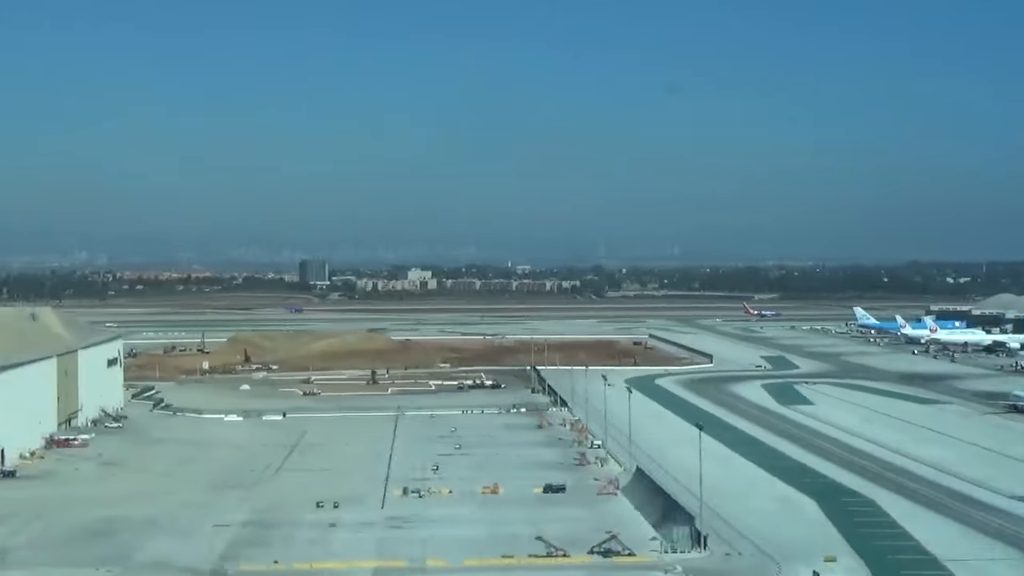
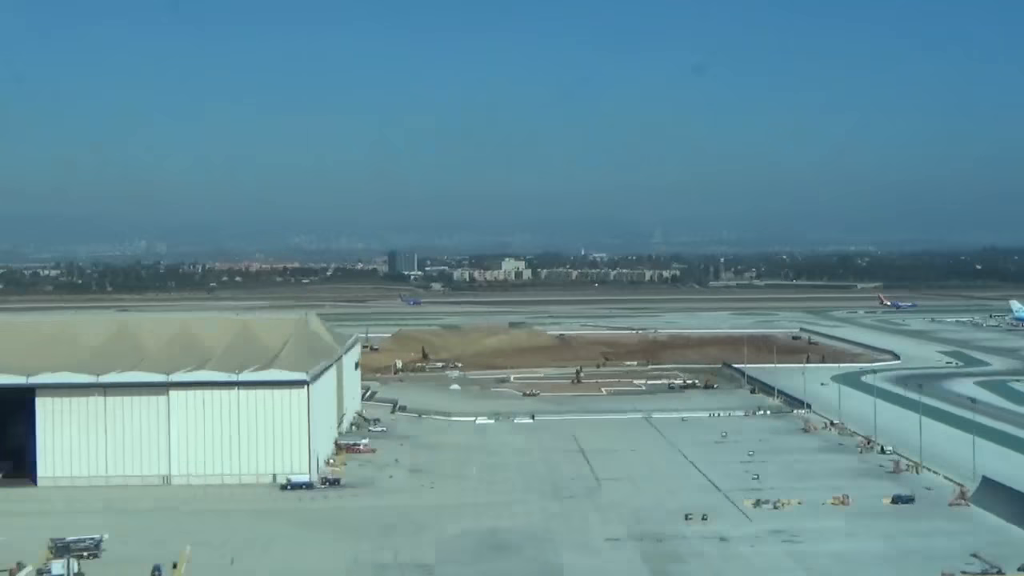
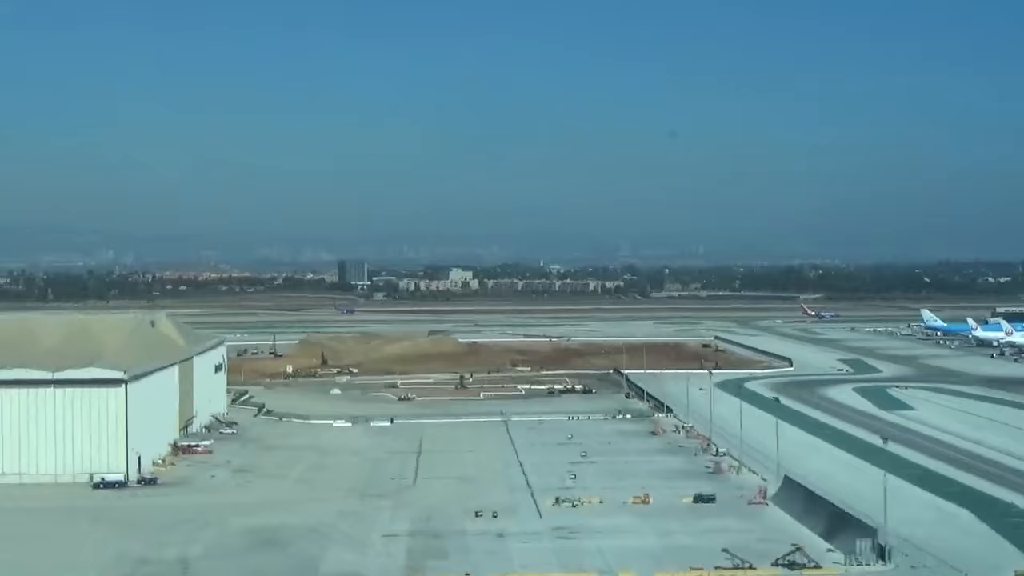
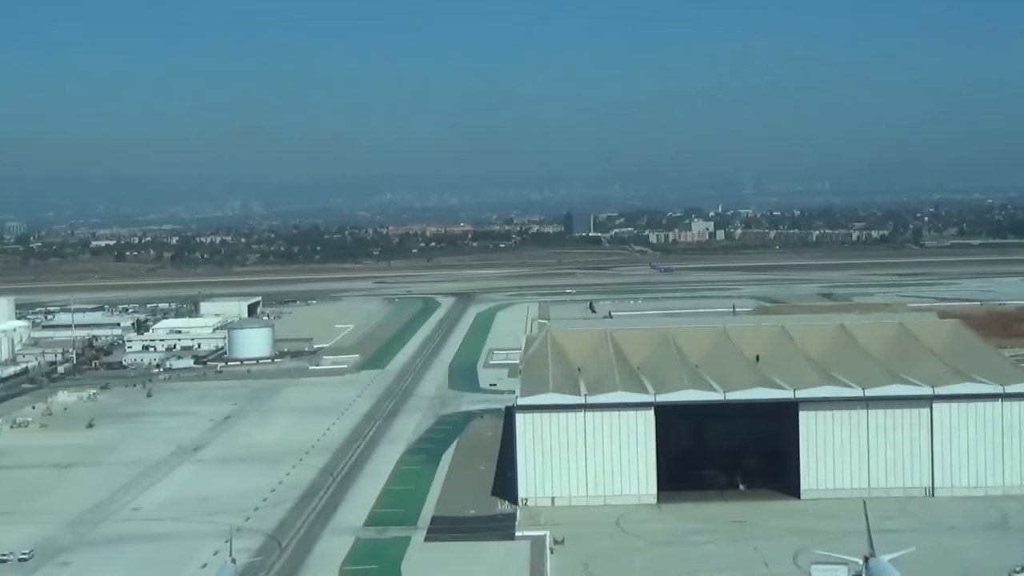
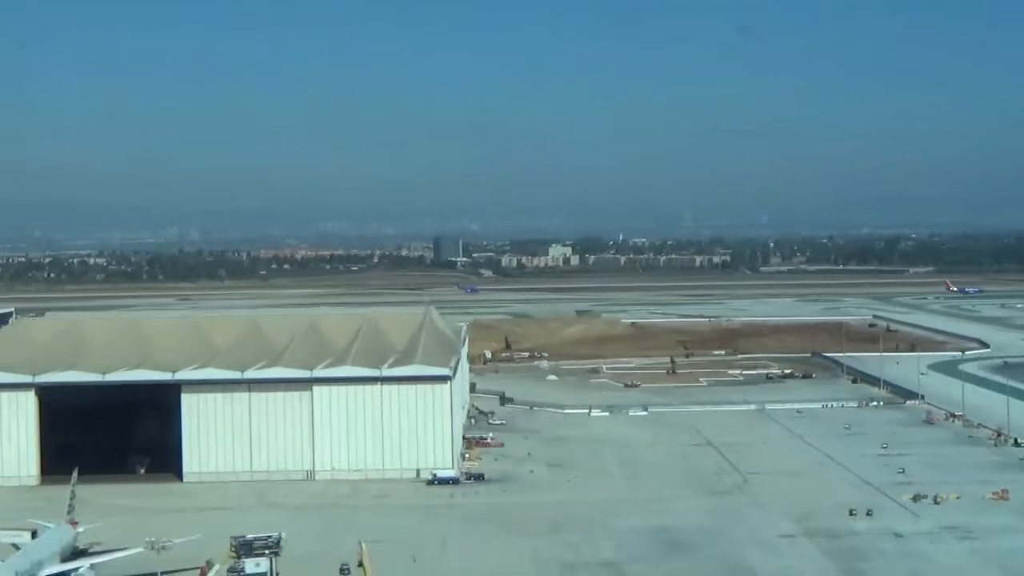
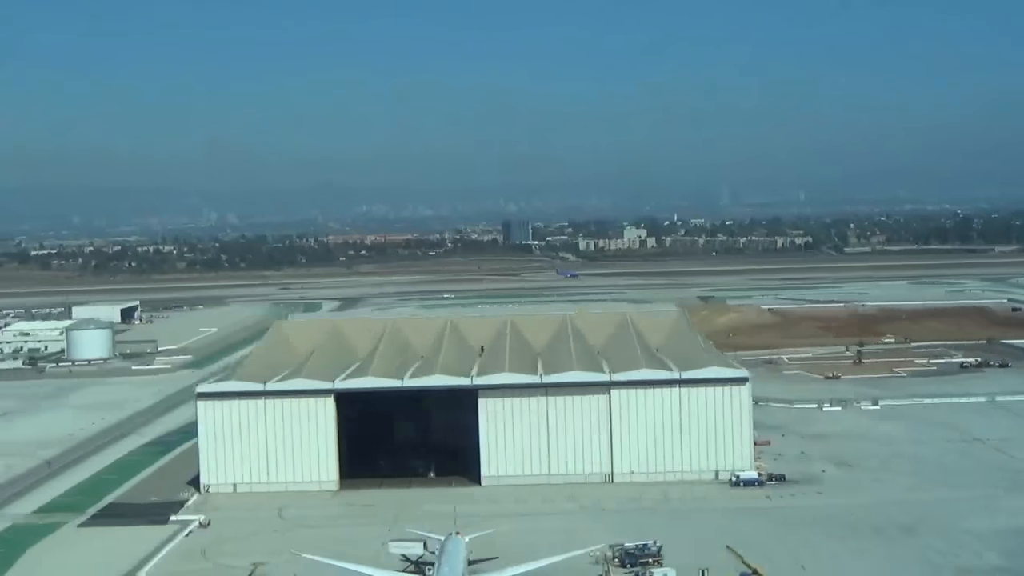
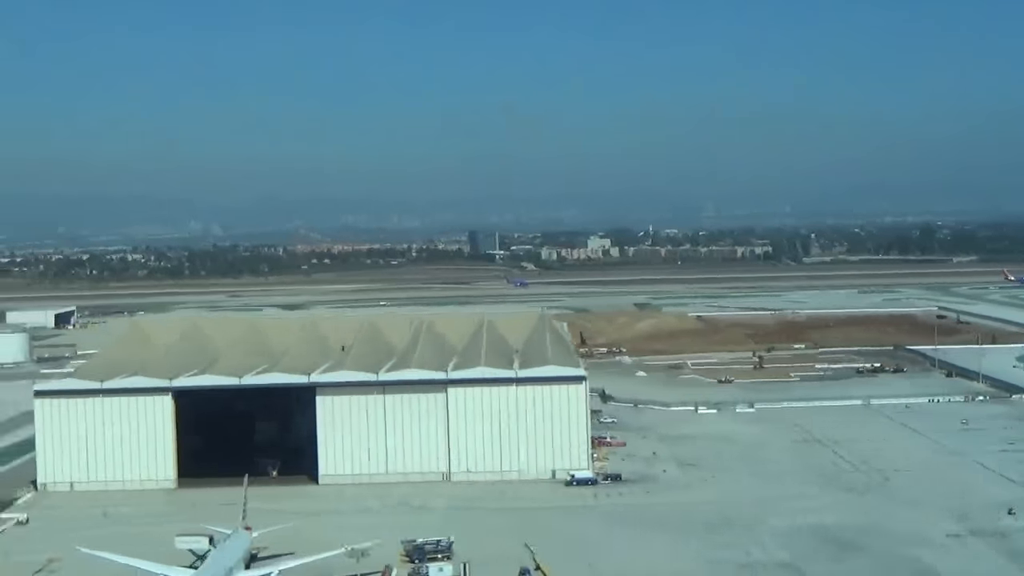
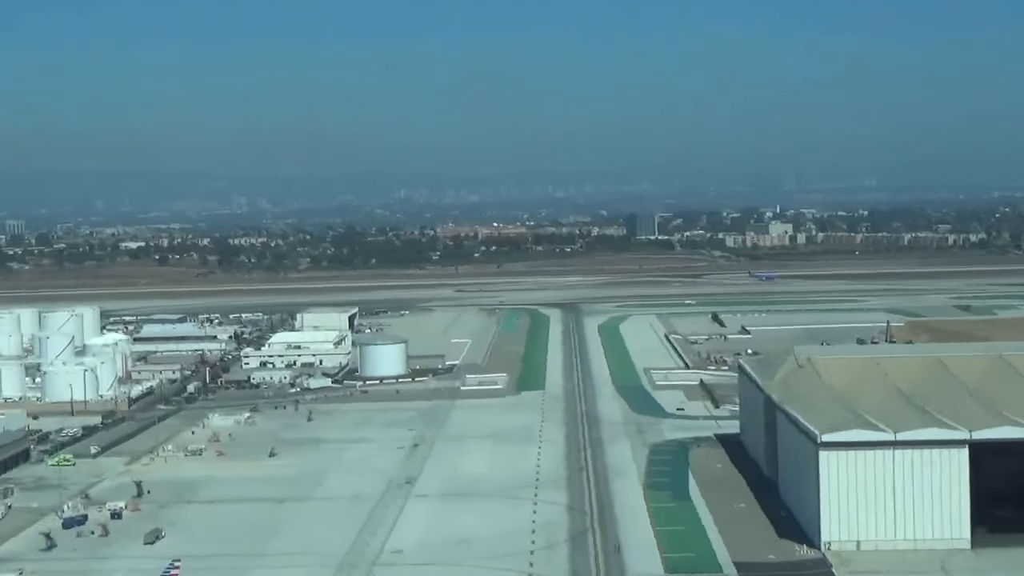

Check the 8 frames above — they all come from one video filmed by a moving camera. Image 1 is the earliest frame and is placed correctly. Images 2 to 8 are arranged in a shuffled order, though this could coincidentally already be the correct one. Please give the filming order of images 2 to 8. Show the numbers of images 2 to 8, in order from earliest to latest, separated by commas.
3, 2, 5, 7, 6, 4, 8
